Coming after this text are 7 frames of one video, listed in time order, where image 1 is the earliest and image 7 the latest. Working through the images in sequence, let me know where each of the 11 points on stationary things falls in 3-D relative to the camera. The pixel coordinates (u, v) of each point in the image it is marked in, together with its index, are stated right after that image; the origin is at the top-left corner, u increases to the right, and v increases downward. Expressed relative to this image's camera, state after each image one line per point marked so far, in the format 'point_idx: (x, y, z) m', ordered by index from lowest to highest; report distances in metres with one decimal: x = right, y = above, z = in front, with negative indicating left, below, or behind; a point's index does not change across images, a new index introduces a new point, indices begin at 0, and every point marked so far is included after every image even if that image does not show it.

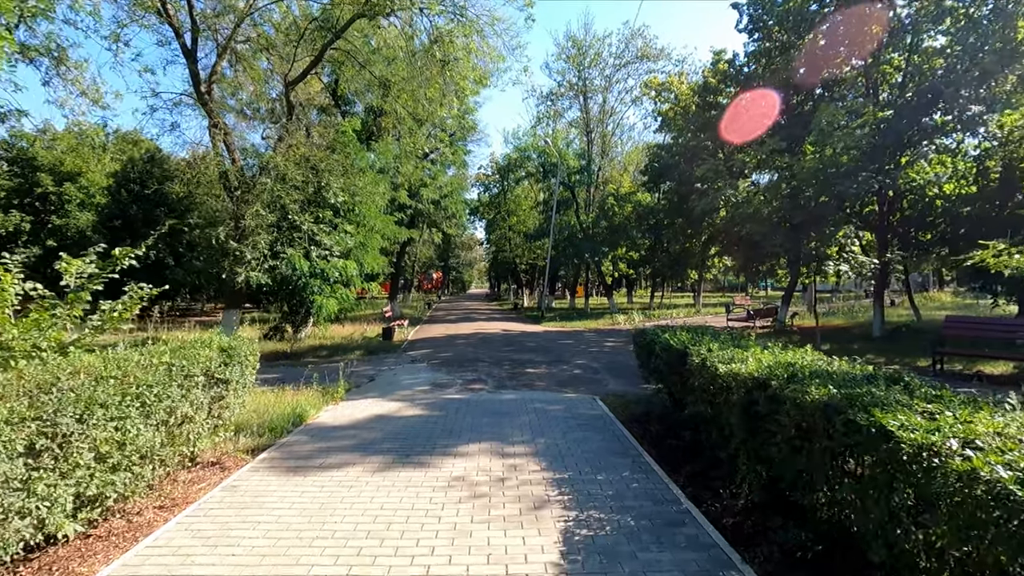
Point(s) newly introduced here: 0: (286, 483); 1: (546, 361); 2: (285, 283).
0: (-2.1, -1.8, +4.9) m
1: (+0.7, -1.7, +12.3) m
2: (-6.3, +0.1, +14.8) m
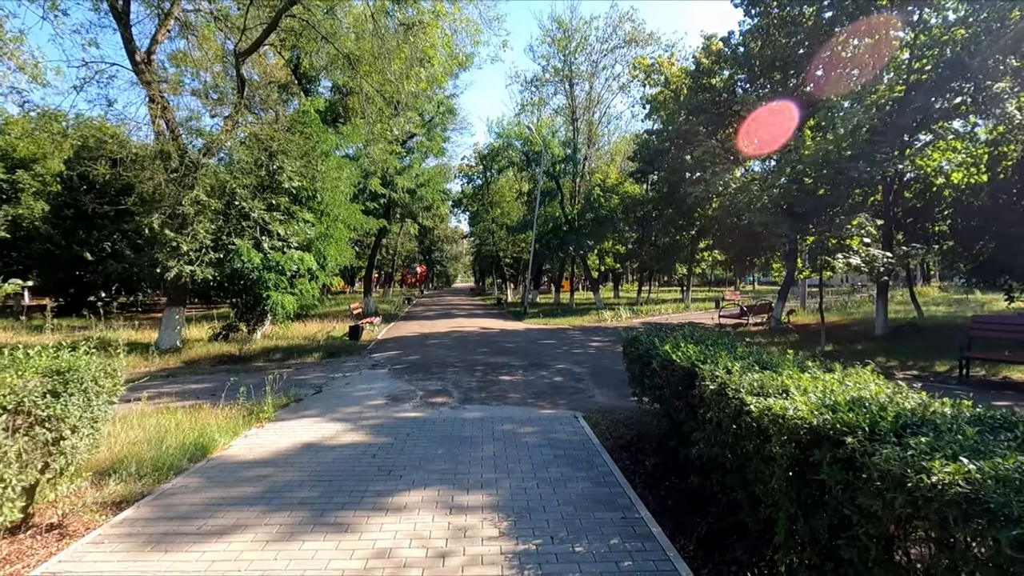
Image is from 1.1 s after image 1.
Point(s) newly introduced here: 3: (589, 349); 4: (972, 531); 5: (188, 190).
0: (-2.4, -1.8, +3.4) m
1: (+0.2, -1.6, +11.0) m
2: (-6.9, +0.2, +13.3) m
3: (+1.9, -1.6, +13.7) m
4: (+1.5, -0.8, +1.8) m
5: (-7.6, +2.3, +12.6) m
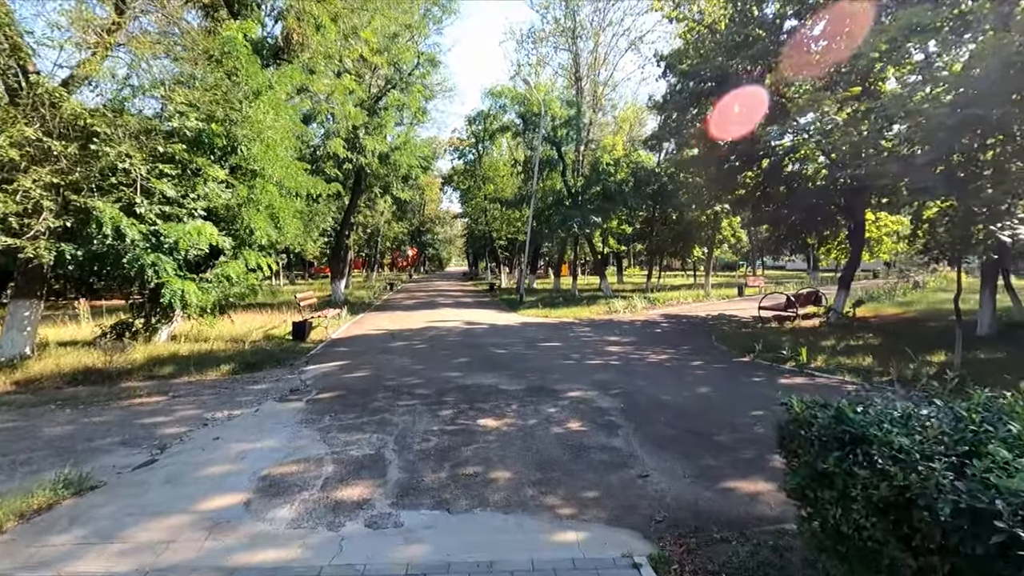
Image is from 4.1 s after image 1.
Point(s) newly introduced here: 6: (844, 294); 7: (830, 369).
0: (-2.5, -1.8, -0.4) m
1: (0.0, -1.5, +7.1) m
2: (-7.1, +0.5, +9.3) m
3: (+1.8, -1.3, +9.8) m
4: (+1.5, -0.9, -2.1) m
5: (-7.7, +2.6, +8.6) m
6: (+9.2, -0.2, +14.9) m
7: (+5.2, -1.3, +8.8) m
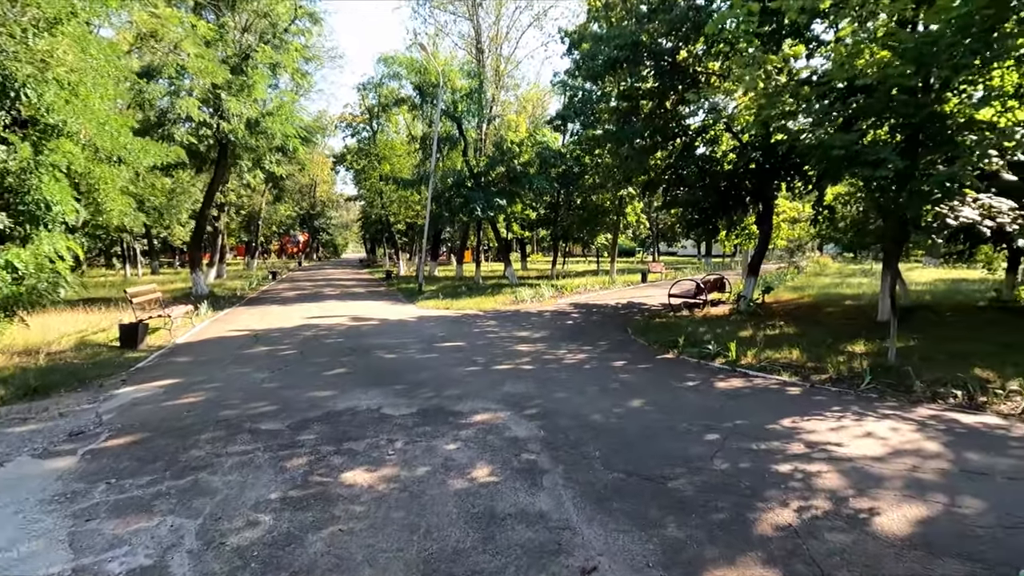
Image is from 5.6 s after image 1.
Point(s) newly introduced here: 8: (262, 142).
0: (-2.2, -2.0, -2.6) m
1: (-1.1, -1.4, +5.3) m
2: (-8.5, +0.5, +6.1) m
3: (+0.1, -1.2, +8.3) m
4: (+1.9, -1.0, -3.5) m
5: (-9.0, +2.6, +5.3) m
6: (+6.5, +0.2, +14.6) m
7: (+3.7, -1.2, +7.9) m
8: (-8.7, +5.1, +18.6) m
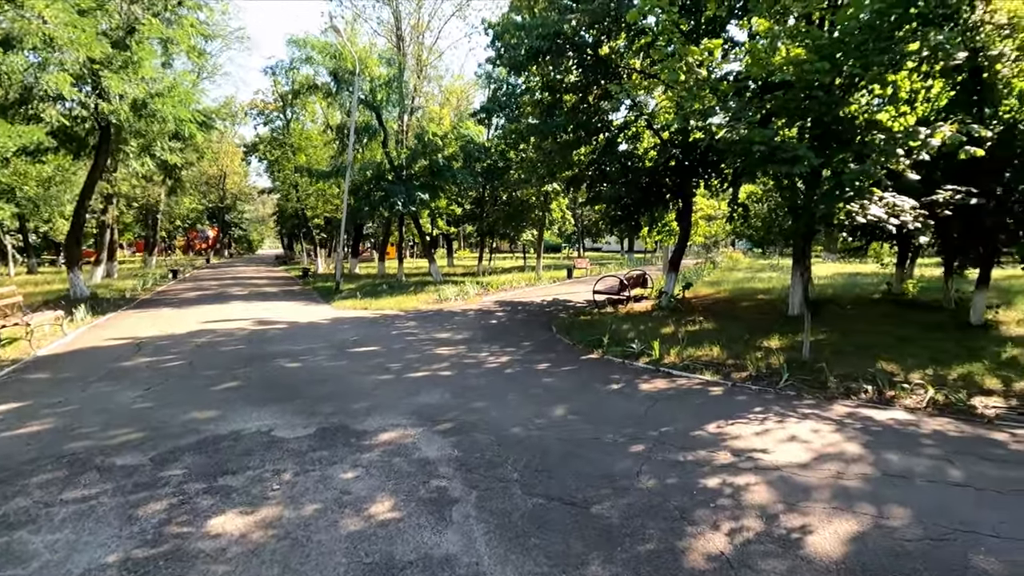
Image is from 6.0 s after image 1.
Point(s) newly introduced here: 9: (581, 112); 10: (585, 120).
0: (-2.0, -2.1, -3.4) m
1: (-1.9, -1.4, +4.6) m
2: (-9.3, +0.4, +4.4) m
3: (-1.1, -1.2, +7.7) m
4: (+2.3, -1.1, -3.7) m
5: (-9.8, +2.4, +3.5) m
6: (+4.4, +0.3, +14.8) m
7: (+2.5, -1.1, +7.8) m
8: (-11.2, +5.1, +16.7) m
9: (+1.8, +4.6, +13.7) m
10: (+1.9, +4.3, +13.5) m
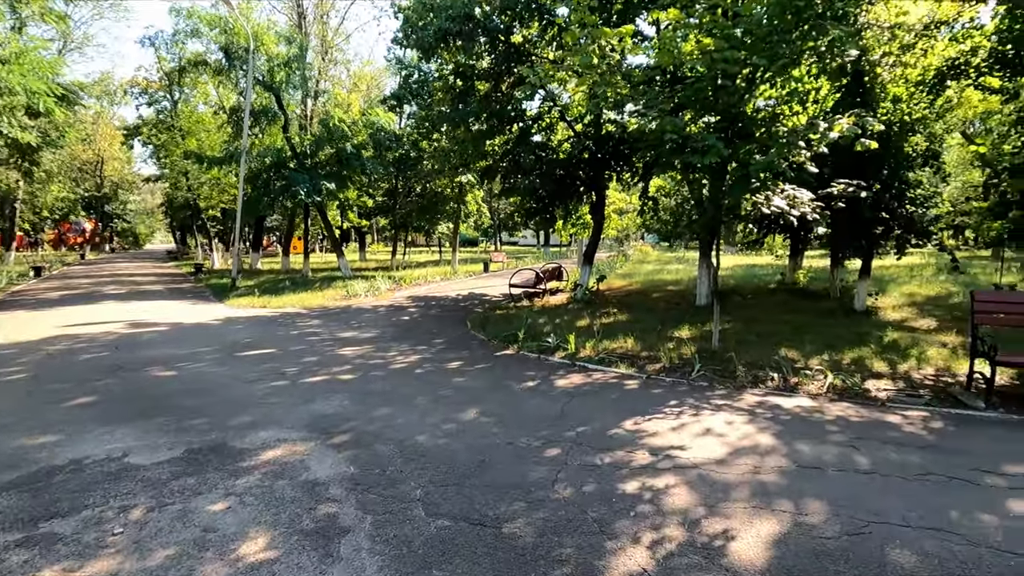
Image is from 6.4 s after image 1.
0: (-1.5, -2.1, -4.0) m
1: (-2.6, -1.4, +3.8) m
2: (-10.0, +0.3, +2.5) m
3: (-2.3, -1.1, +7.0) m
4: (+2.8, -1.1, -3.8) m
5: (-10.3, +2.3, +1.5) m
6: (+2.1, +0.5, +14.9) m
7: (+1.3, -1.0, +7.6) m
8: (-13.7, +5.1, +14.3) m
9: (-0.4, +4.7, +13.3) m
10: (-0.3, +4.4, +13.1) m
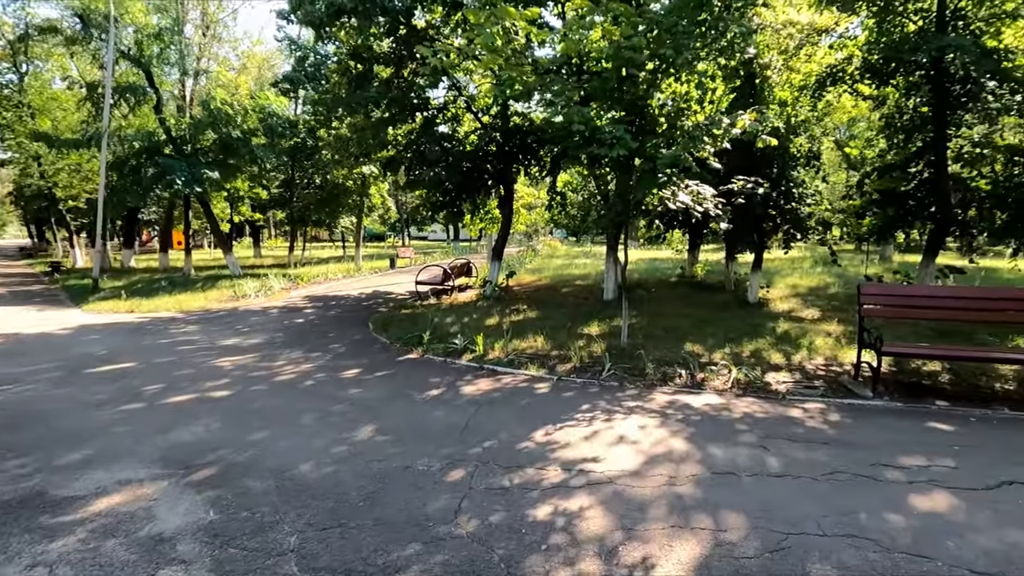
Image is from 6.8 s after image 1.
0: (-0.8, -2.2, -4.7) m
1: (-3.2, -1.5, +2.9) m
2: (-10.3, +0.1, +0.3) m
3: (-3.4, -1.1, +6.1) m
4: (+3.4, -1.1, -3.7) m
5: (-10.5, +2.1, -0.8) m
6: (-0.4, +0.6, +14.5) m
7: (0.0, -1.0, +7.2) m
8: (-16.0, +4.9, +11.3) m
9: (-2.7, +4.8, +12.5) m
10: (-2.6, +4.5, +12.4) m
